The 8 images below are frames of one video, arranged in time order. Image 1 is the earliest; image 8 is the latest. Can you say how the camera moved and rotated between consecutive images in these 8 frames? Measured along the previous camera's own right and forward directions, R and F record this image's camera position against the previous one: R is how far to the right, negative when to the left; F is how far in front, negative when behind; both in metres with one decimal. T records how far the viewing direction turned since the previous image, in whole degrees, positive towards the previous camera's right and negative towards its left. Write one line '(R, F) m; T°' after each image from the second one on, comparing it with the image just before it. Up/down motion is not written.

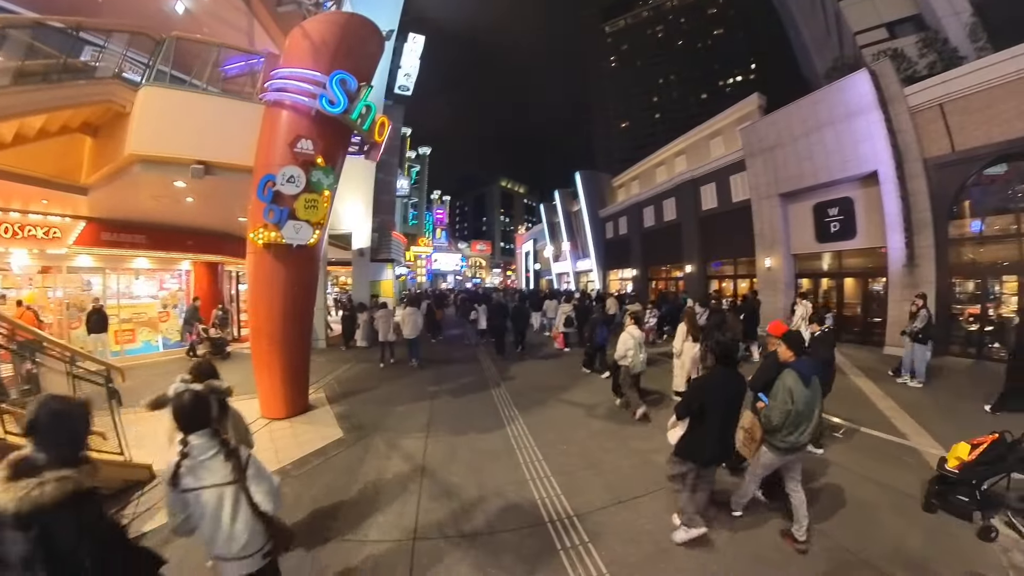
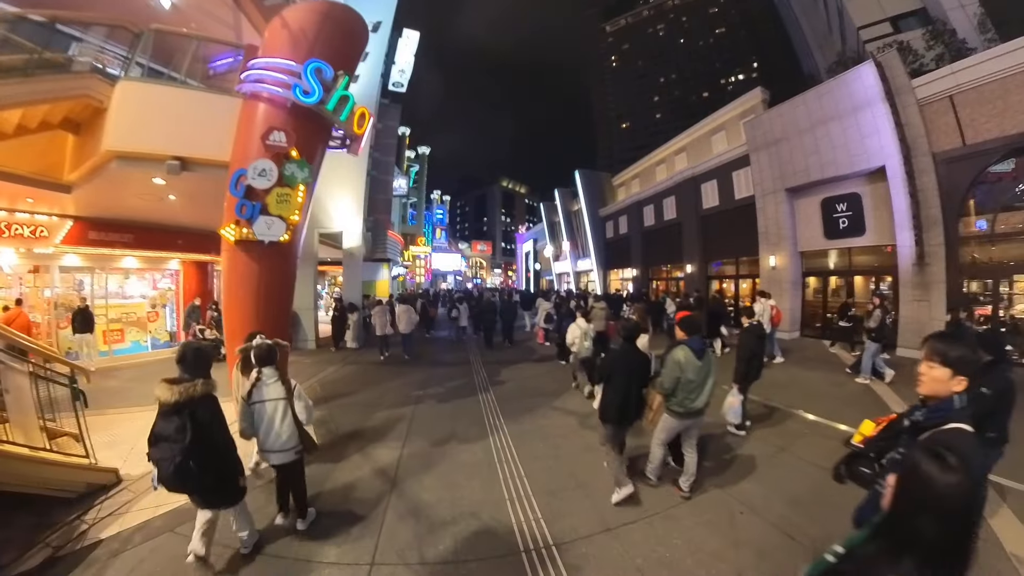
(+0.2, +0.3) m; 0°
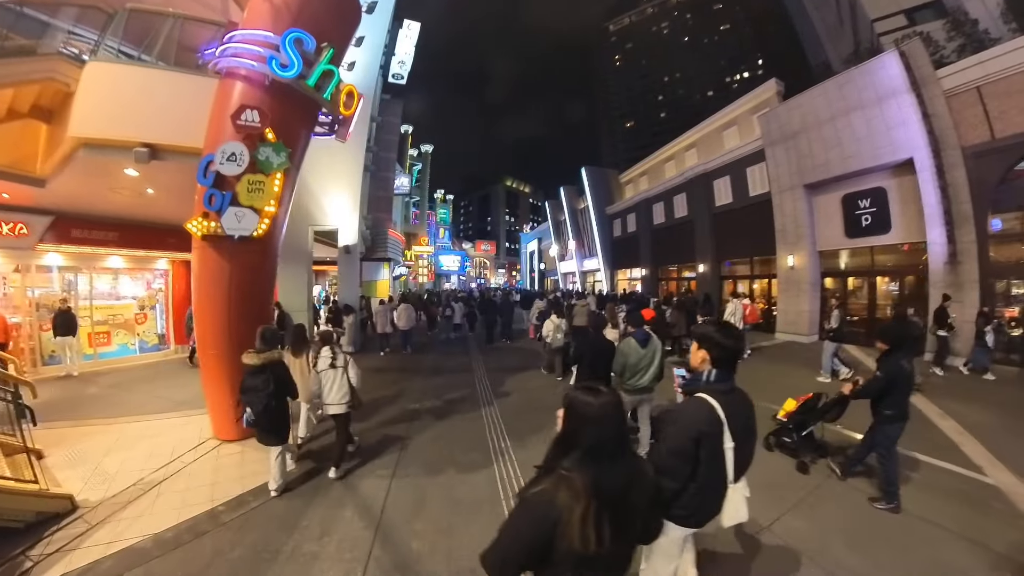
(0.0, +0.7) m; 0°
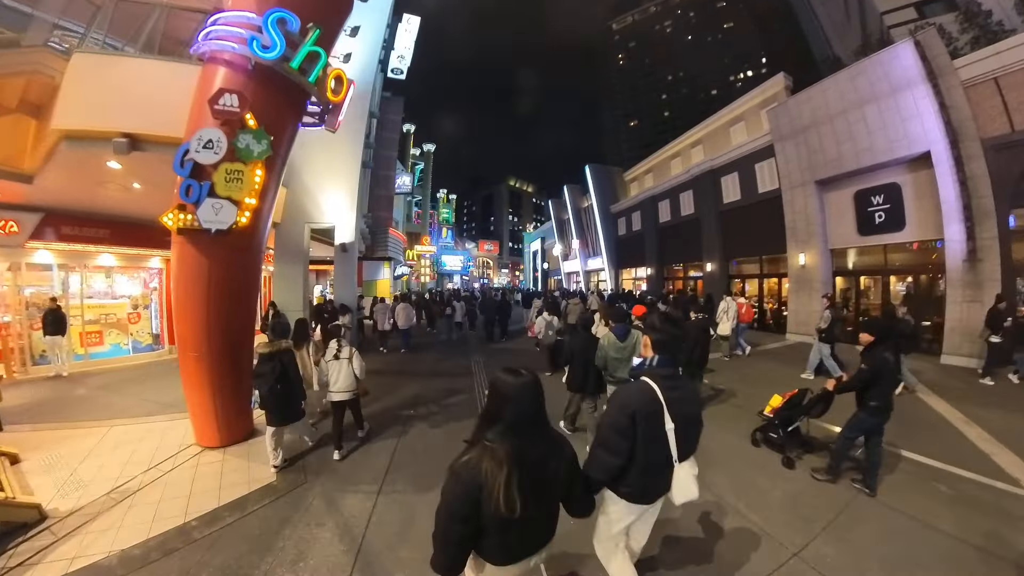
(0.0, +0.4) m; 0°
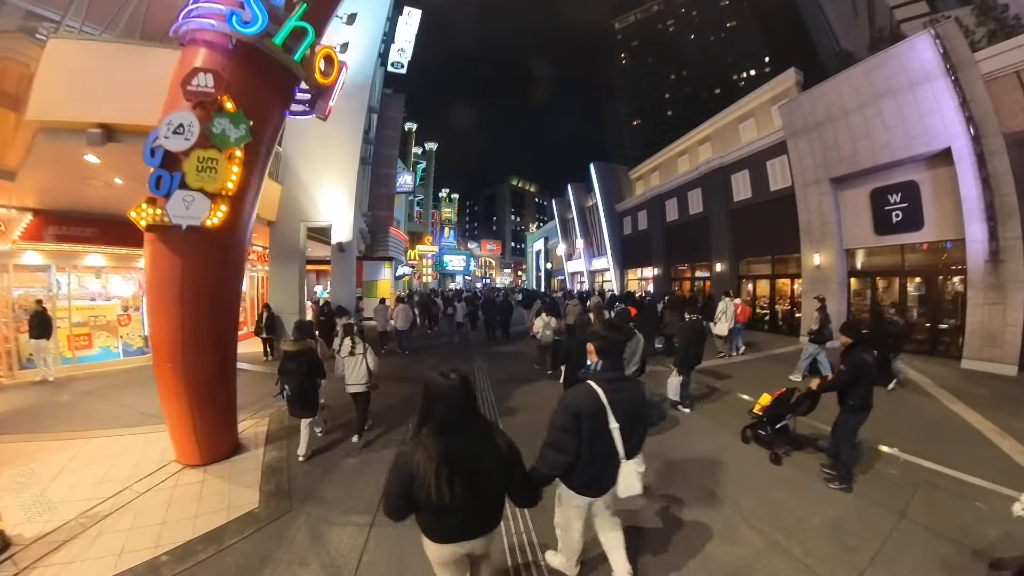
(-0.1, +0.5) m; 0°
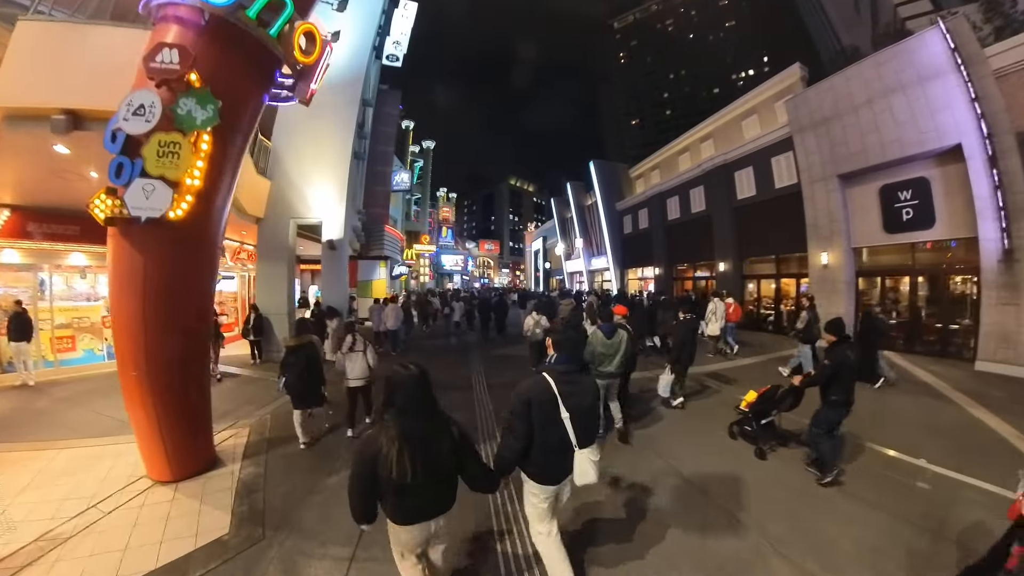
(0.0, +0.4) m; 0°
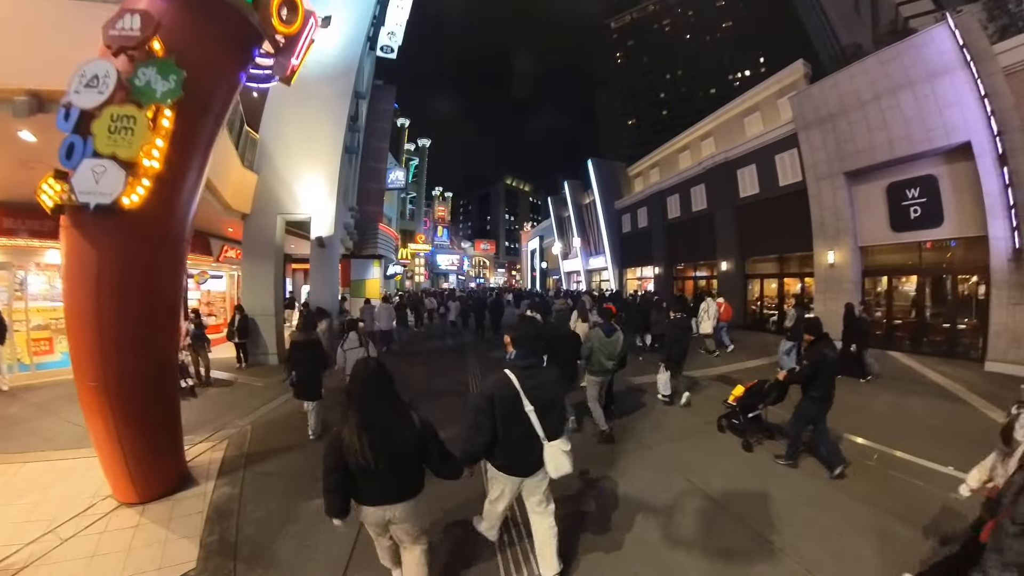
(-0.1, +0.4) m; +1°
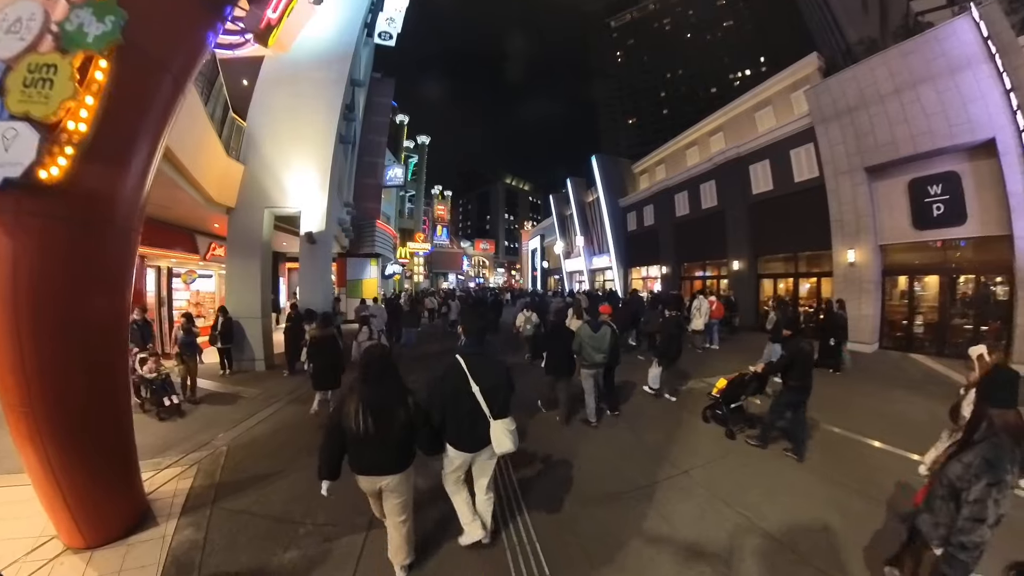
(-0.1, +0.7) m; 0°
